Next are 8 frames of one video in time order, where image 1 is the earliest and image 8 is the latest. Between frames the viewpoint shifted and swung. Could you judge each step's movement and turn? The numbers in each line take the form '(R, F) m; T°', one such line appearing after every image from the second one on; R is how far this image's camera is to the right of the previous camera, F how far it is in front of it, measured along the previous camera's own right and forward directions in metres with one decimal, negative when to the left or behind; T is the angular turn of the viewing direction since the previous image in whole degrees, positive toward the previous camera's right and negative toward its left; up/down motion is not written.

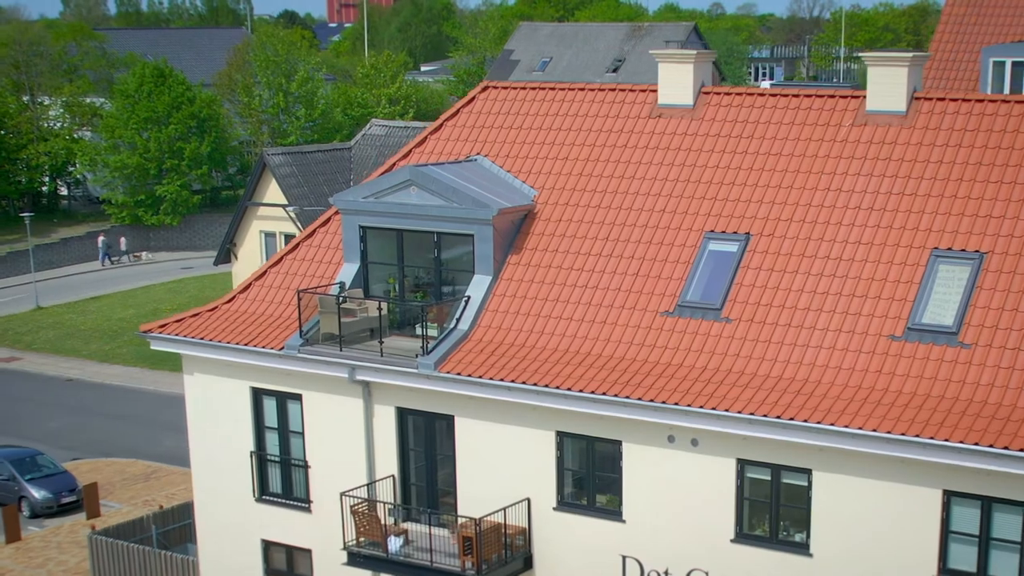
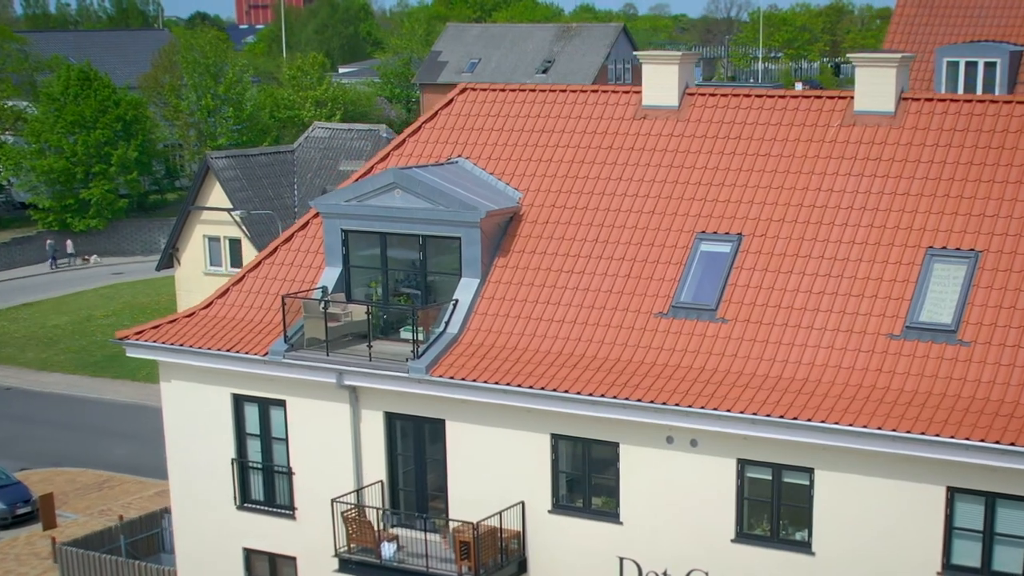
(-0.7, +0.1) m; +3°
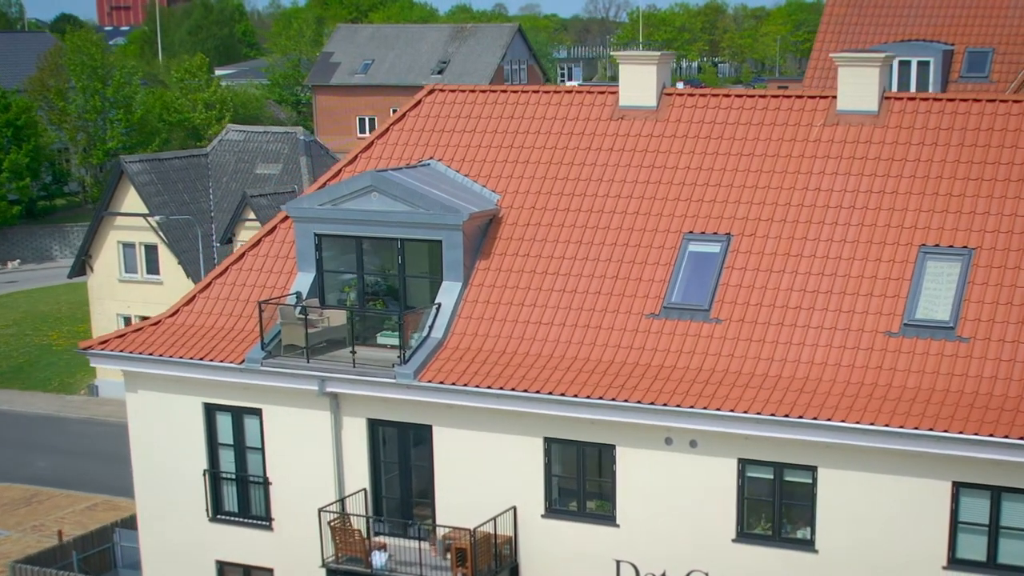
(-1.0, +0.3) m; +4°
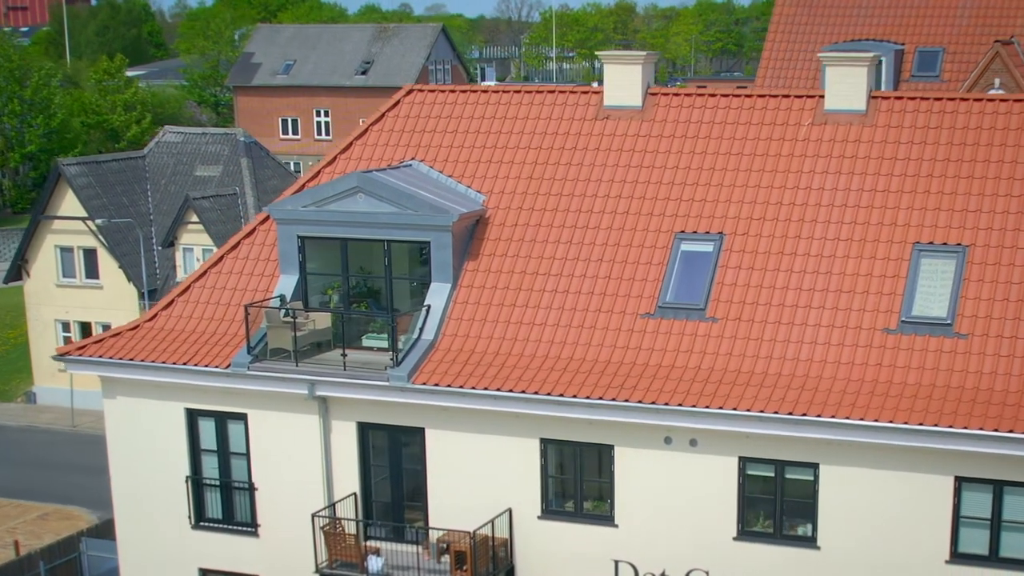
(-0.7, +0.1) m; +3°
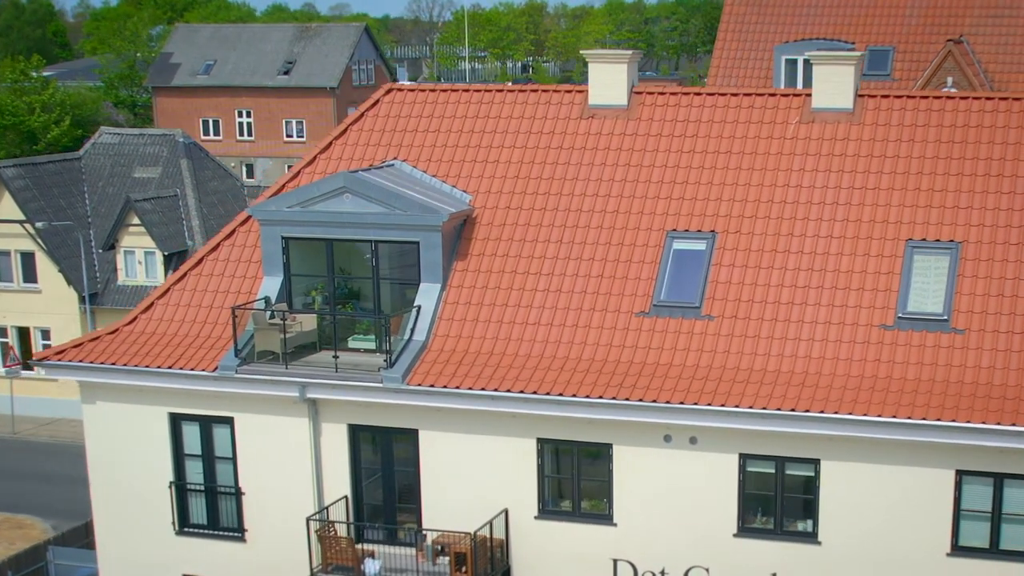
(-0.7, +0.1) m; +3°
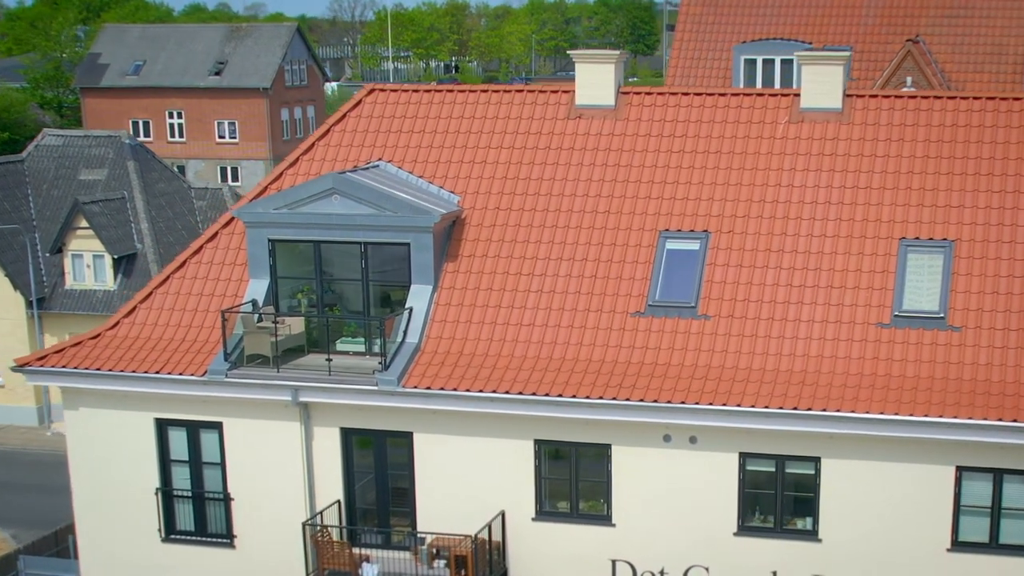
(-0.6, +0.1) m; +2°
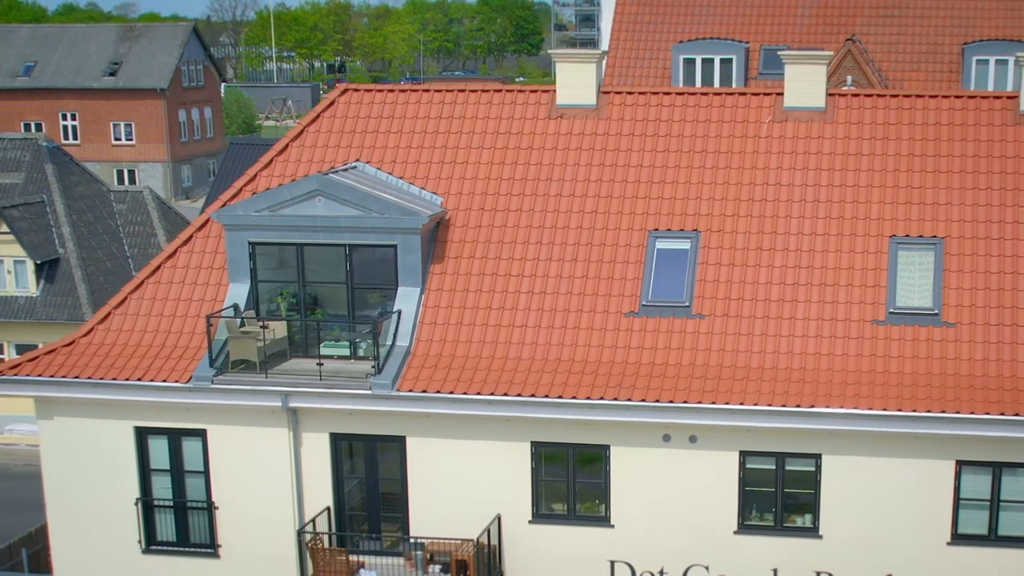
(-1.0, +0.1) m; +4°
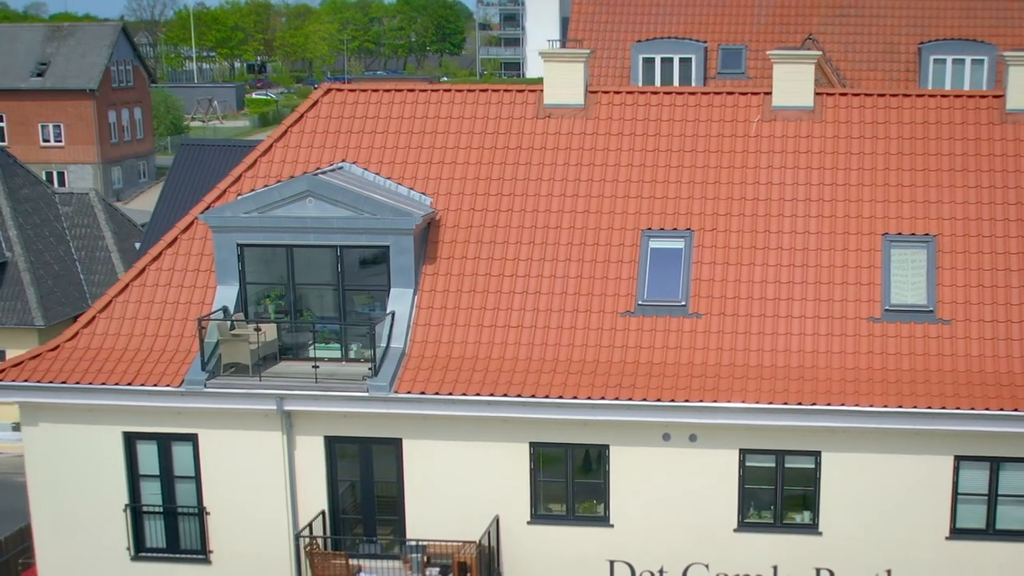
(-0.6, 0.0) m; +2°
